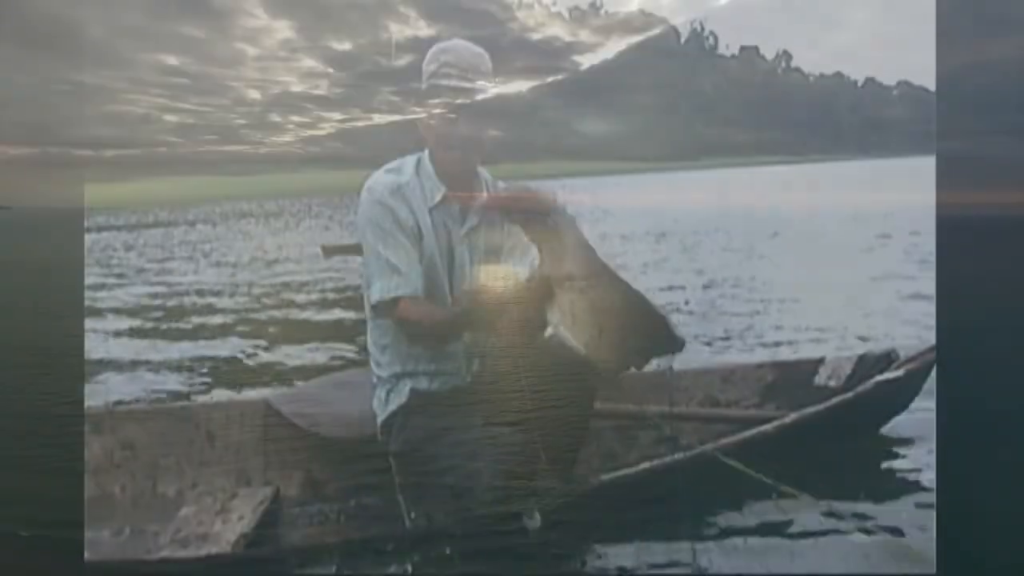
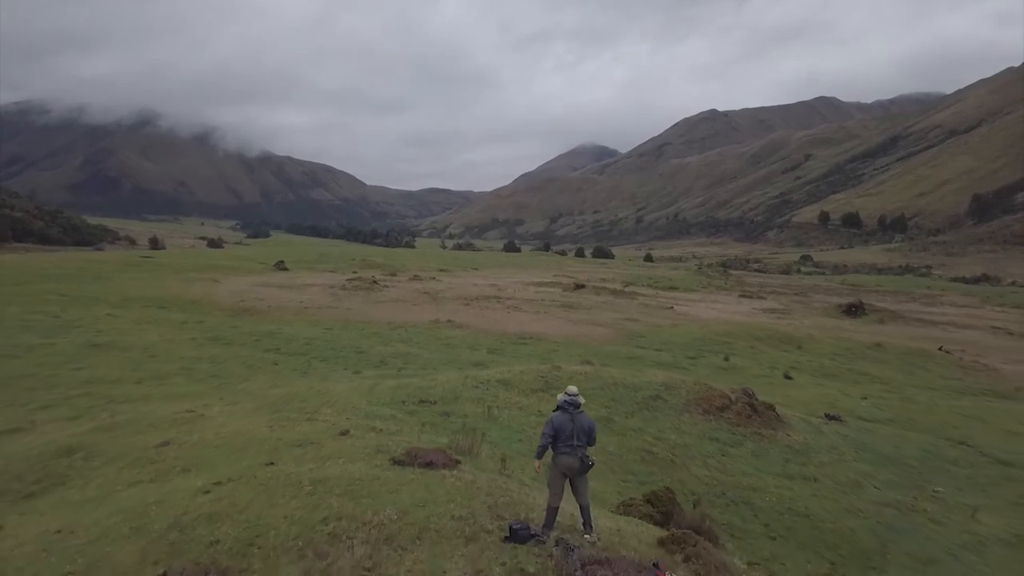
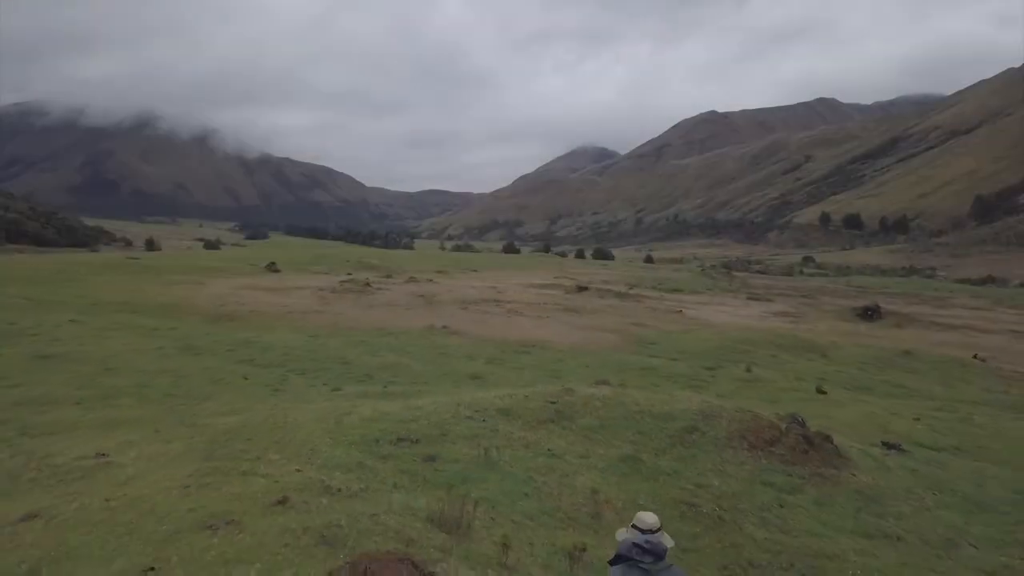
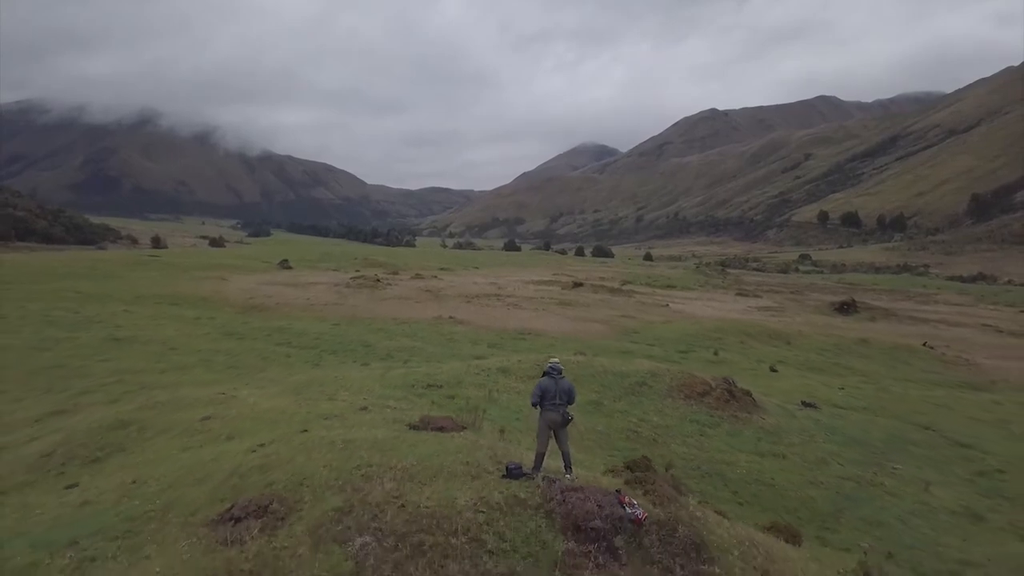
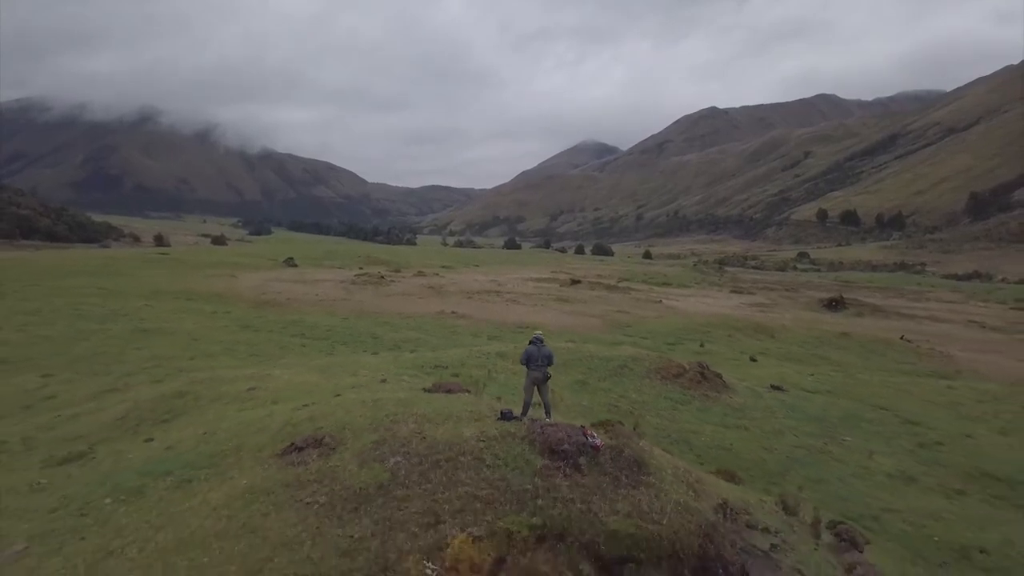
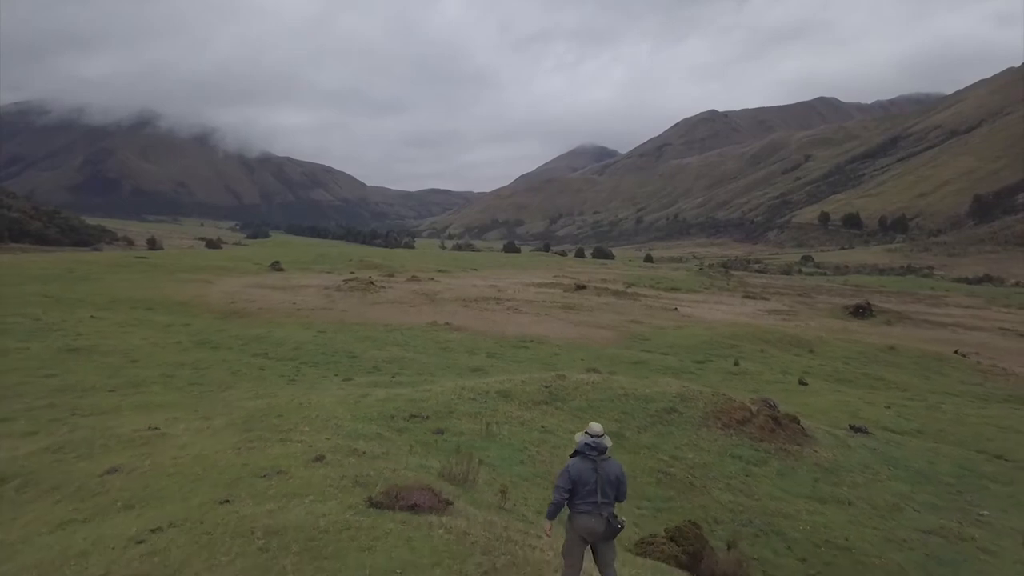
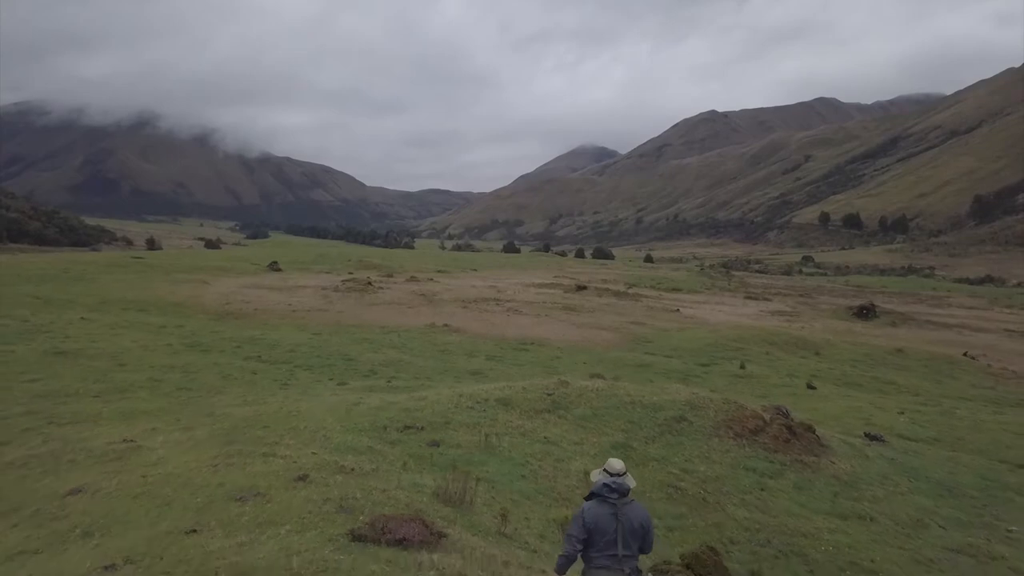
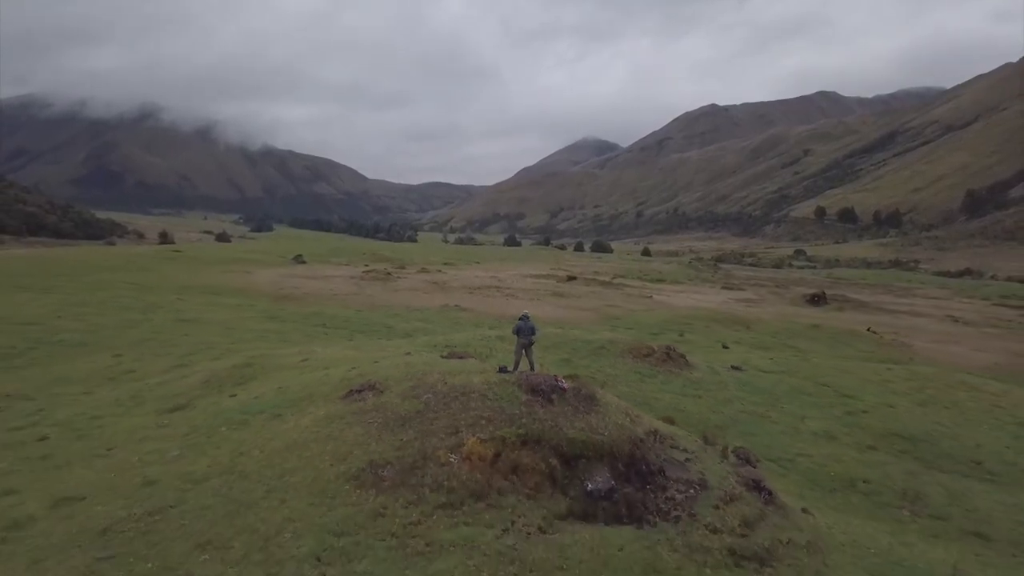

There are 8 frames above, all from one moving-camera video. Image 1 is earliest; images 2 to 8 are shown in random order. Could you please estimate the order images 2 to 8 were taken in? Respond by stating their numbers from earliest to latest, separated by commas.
3, 7, 6, 2, 4, 5, 8
